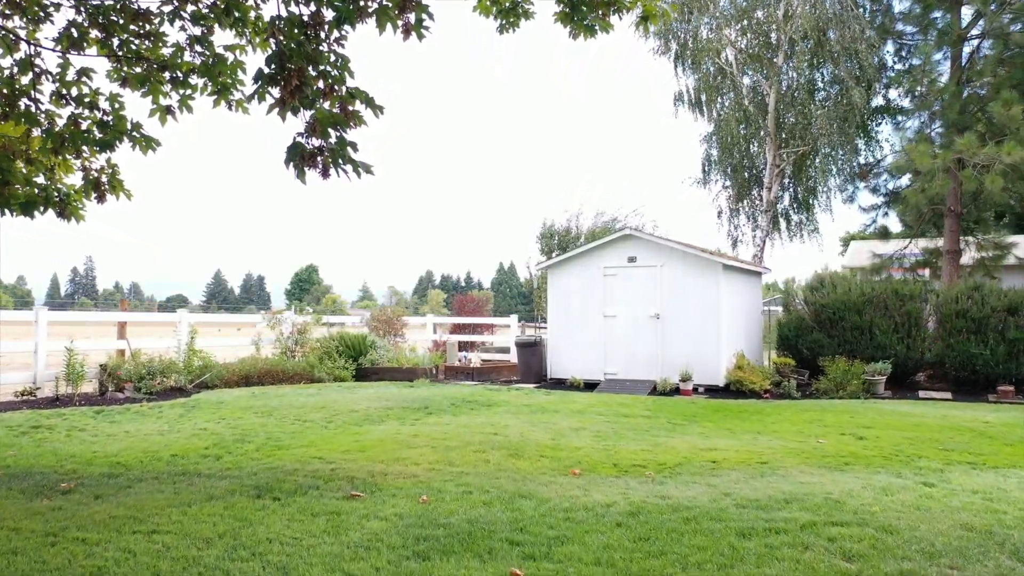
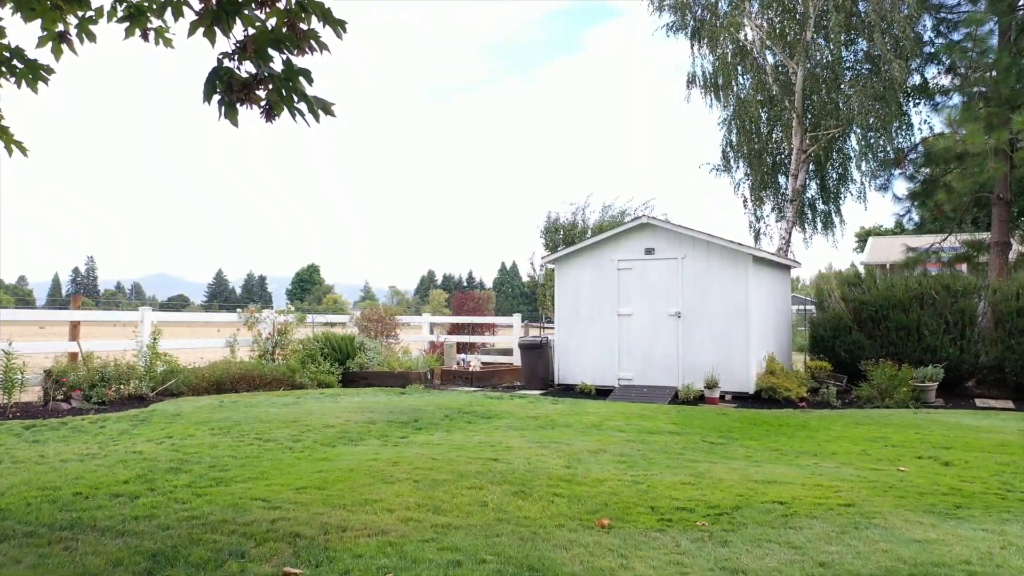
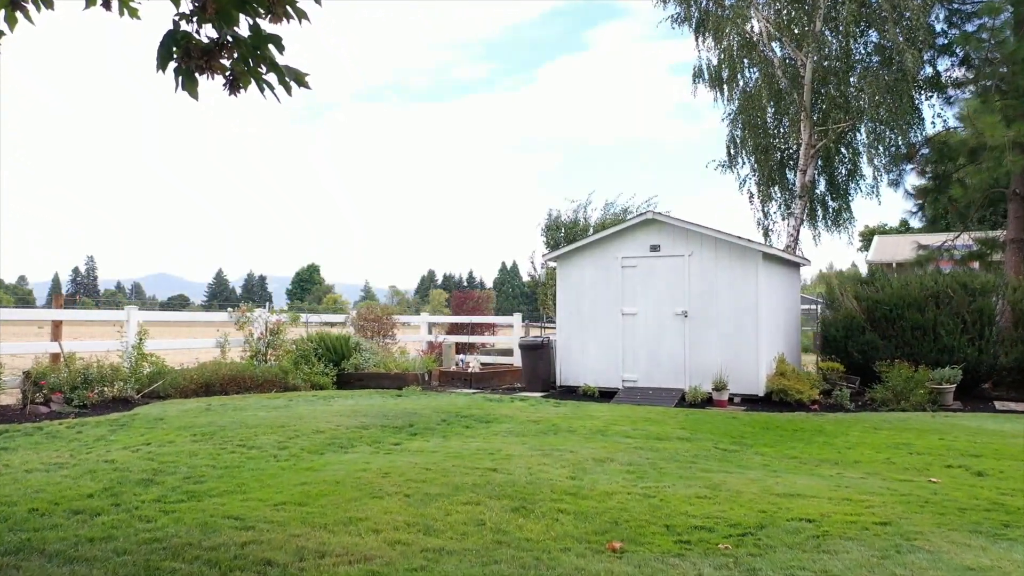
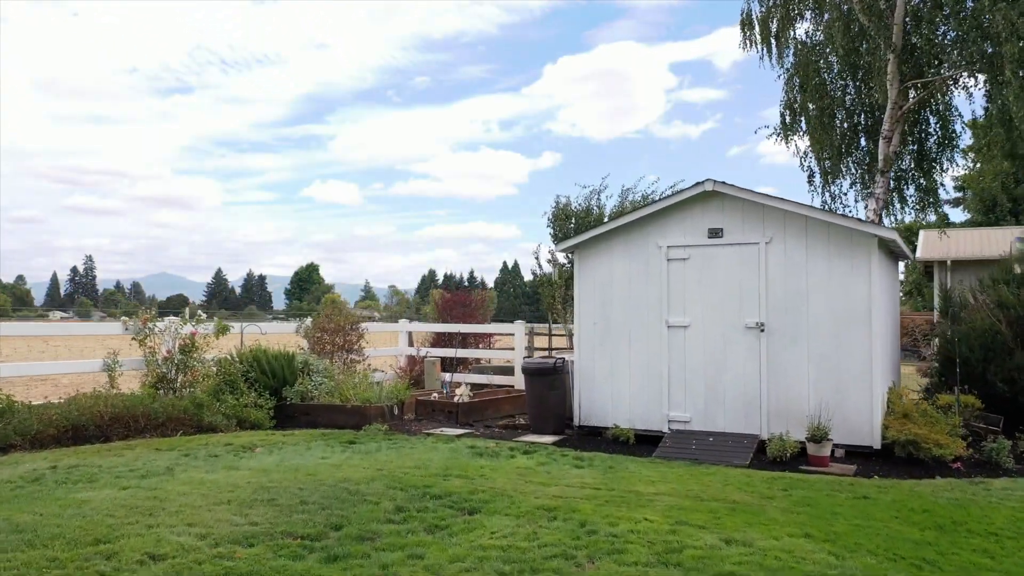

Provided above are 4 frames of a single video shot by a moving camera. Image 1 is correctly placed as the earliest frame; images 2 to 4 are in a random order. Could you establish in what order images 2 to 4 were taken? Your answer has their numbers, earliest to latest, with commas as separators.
2, 3, 4
